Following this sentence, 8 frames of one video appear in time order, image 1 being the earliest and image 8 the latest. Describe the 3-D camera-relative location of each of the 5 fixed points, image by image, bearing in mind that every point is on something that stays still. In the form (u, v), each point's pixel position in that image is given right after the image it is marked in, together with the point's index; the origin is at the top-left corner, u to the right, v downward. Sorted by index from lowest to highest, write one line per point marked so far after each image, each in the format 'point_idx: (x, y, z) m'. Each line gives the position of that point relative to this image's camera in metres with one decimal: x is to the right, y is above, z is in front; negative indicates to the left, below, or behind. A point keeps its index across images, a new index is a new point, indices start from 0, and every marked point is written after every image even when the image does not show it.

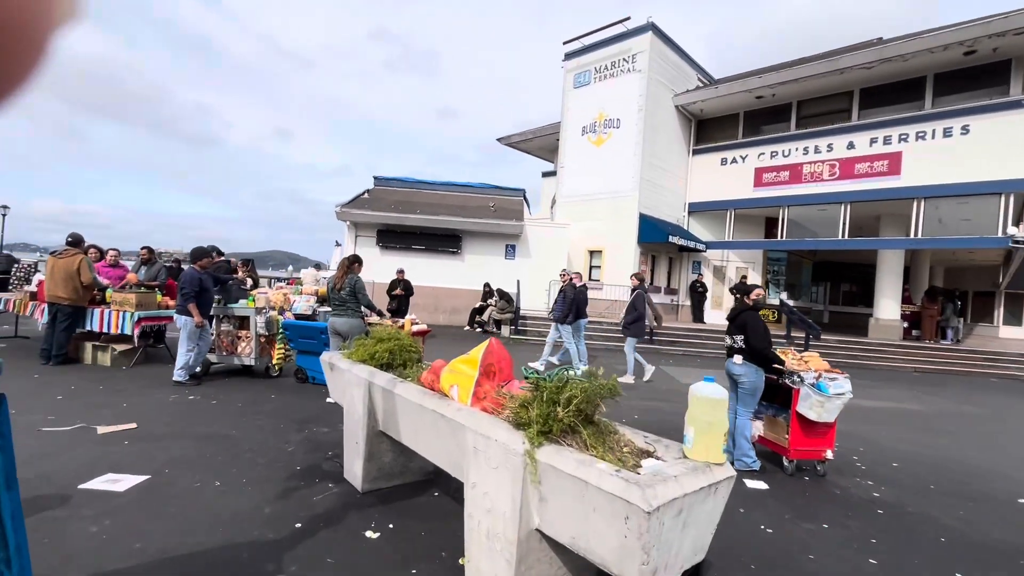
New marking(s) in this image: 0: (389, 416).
0: (-0.9, -0.9, +3.4) m
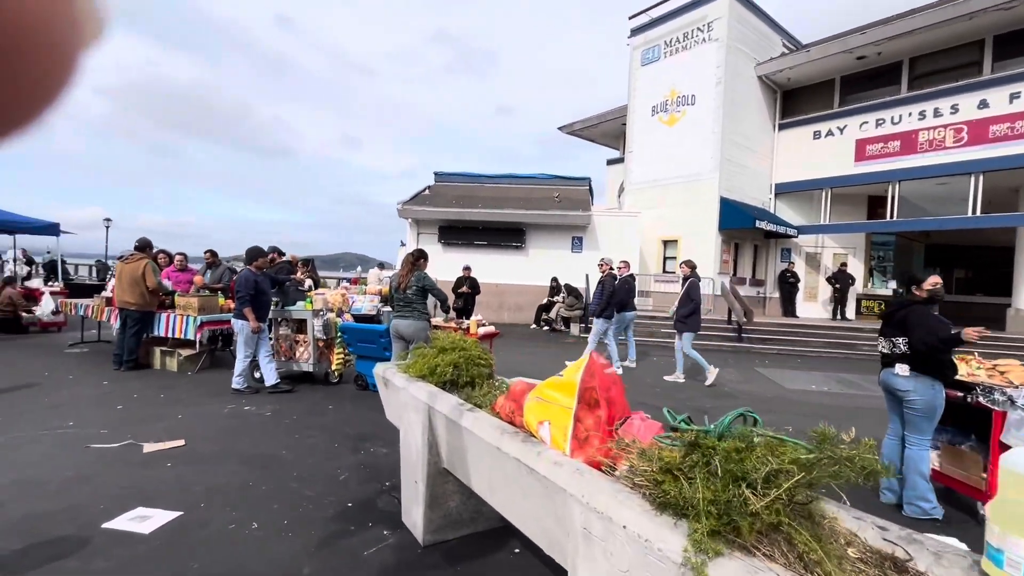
0: (-0.3, -0.9, +2.6) m
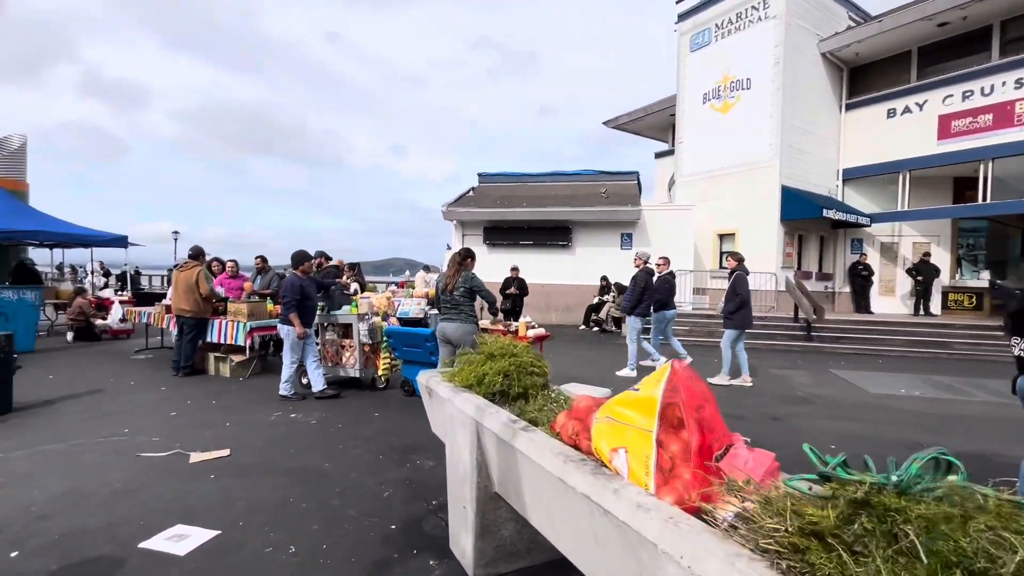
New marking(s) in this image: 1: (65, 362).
0: (0.0, -0.9, +2.2) m
1: (-8.3, -1.4, +8.9) m
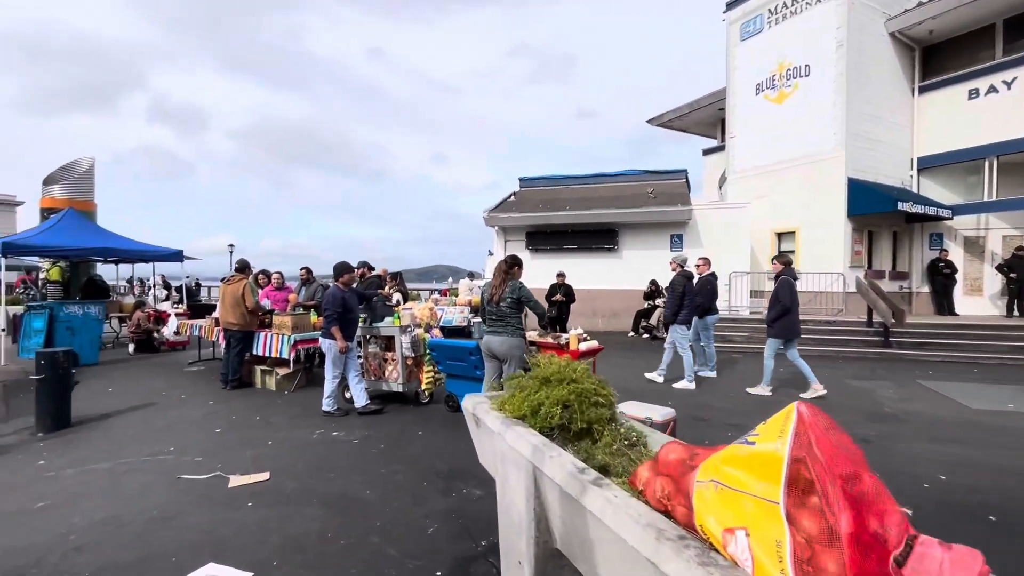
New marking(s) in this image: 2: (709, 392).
0: (+0.2, -1.0, +1.8) m
1: (-7.4, -1.7, +9.2) m
2: (+3.2, -1.7, +7.9) m
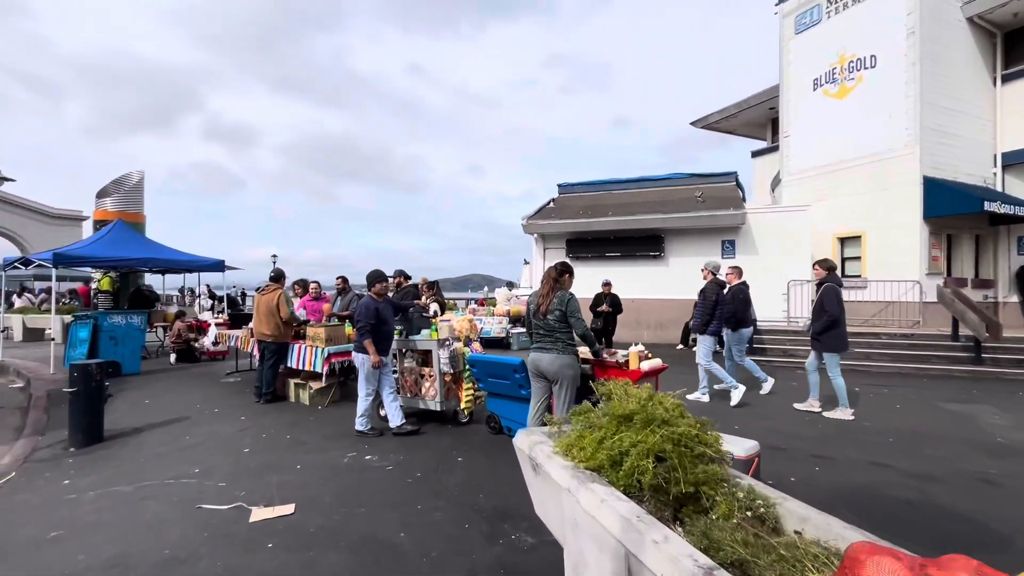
0: (+0.5, -1.0, +1.2) m
1: (-6.6, -1.8, +9.1) m
2: (+3.9, -1.9, +7.0) m
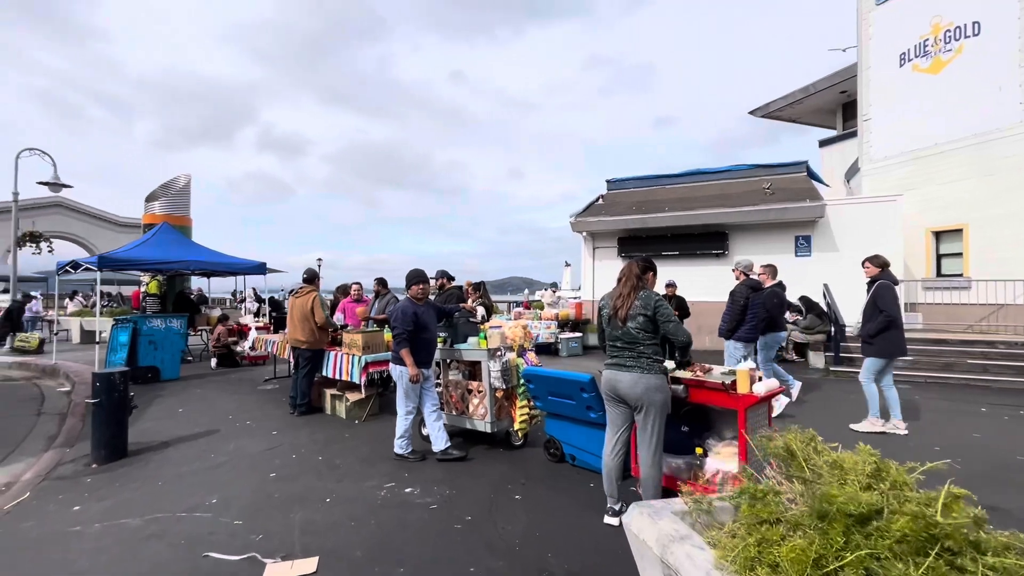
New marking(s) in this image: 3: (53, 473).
0: (+0.8, -1.0, +0.3) m
1: (-5.7, -1.9, +8.7) m
2: (+4.7, -1.9, +5.8) m
3: (-5.1, -2.0, +5.3) m
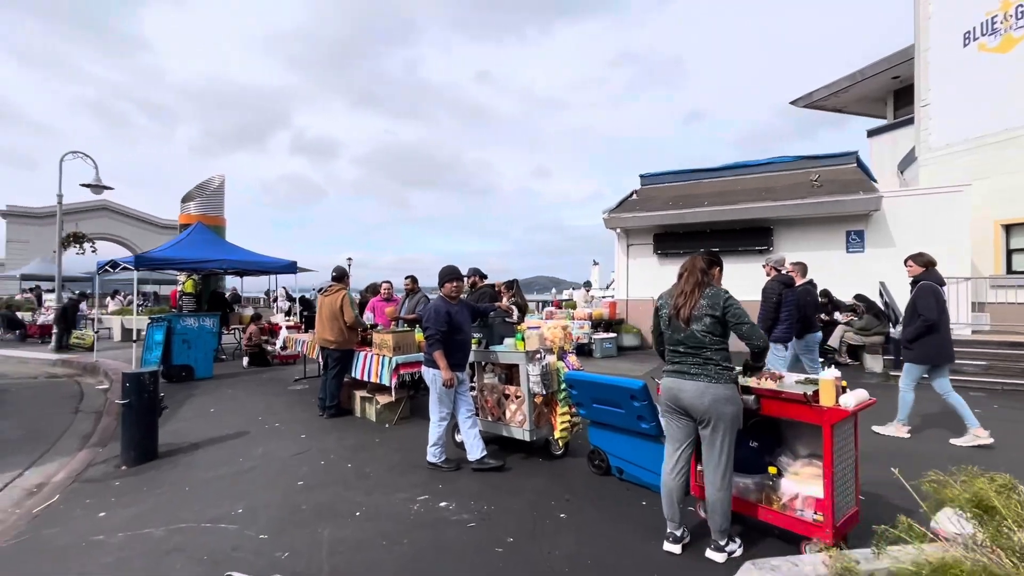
0: (+0.9, -1.0, -0.1) m
1: (-5.1, -1.9, +8.7) m
2: (+5.1, -1.8, +5.2) m
3: (-4.6, -2.0, +5.2) m
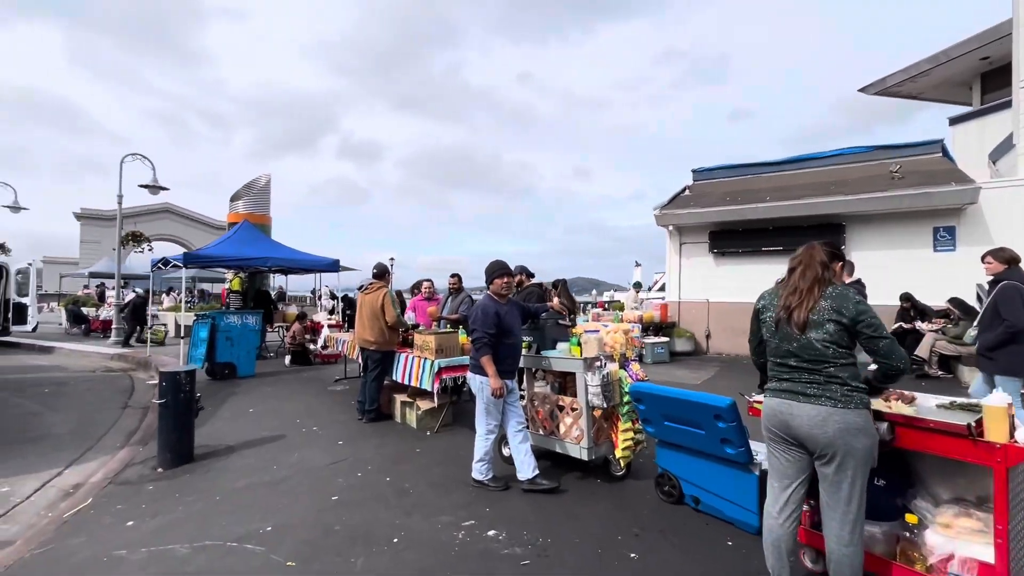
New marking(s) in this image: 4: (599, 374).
0: (+1.0, -1.0, -0.7) m
1: (-4.3, -1.8, +8.5) m
2: (+5.6, -1.9, +4.2) m
3: (-4.1, -2.0, +5.0) m
4: (+0.7, -0.7, +4.1) m
